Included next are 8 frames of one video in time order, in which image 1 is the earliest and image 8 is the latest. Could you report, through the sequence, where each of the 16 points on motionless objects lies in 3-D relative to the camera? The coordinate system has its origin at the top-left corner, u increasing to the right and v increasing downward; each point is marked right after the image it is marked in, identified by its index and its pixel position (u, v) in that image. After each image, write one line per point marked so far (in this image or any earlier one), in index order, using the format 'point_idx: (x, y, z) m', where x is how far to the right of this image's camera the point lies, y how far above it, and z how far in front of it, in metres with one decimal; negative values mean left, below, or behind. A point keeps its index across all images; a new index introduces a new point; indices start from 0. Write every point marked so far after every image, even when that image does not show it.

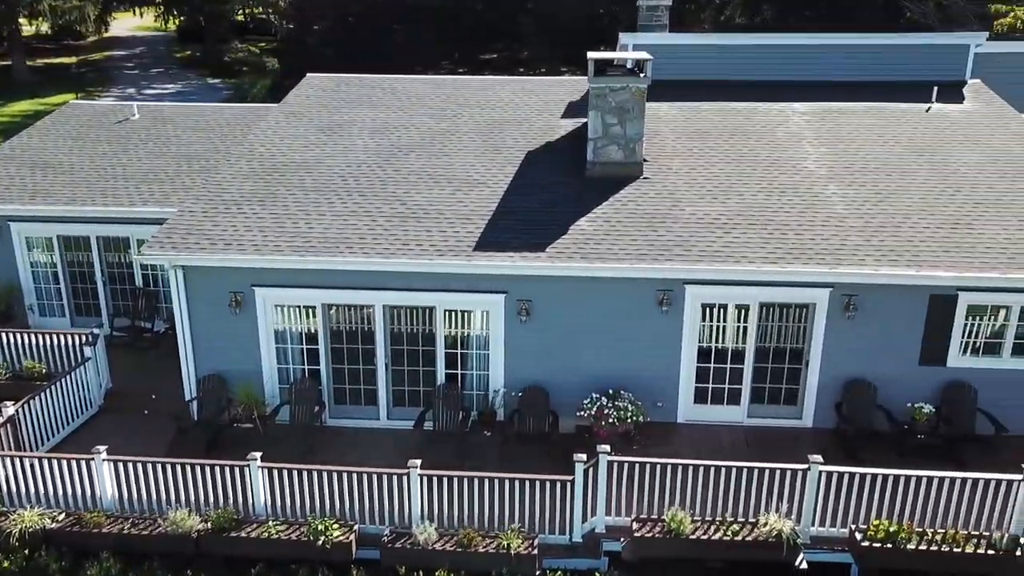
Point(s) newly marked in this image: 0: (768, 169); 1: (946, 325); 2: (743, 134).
0: (+3.8, +1.8, +12.2) m
1: (+5.4, -0.5, +10.1) m
2: (+3.8, +2.5, +13.3) m
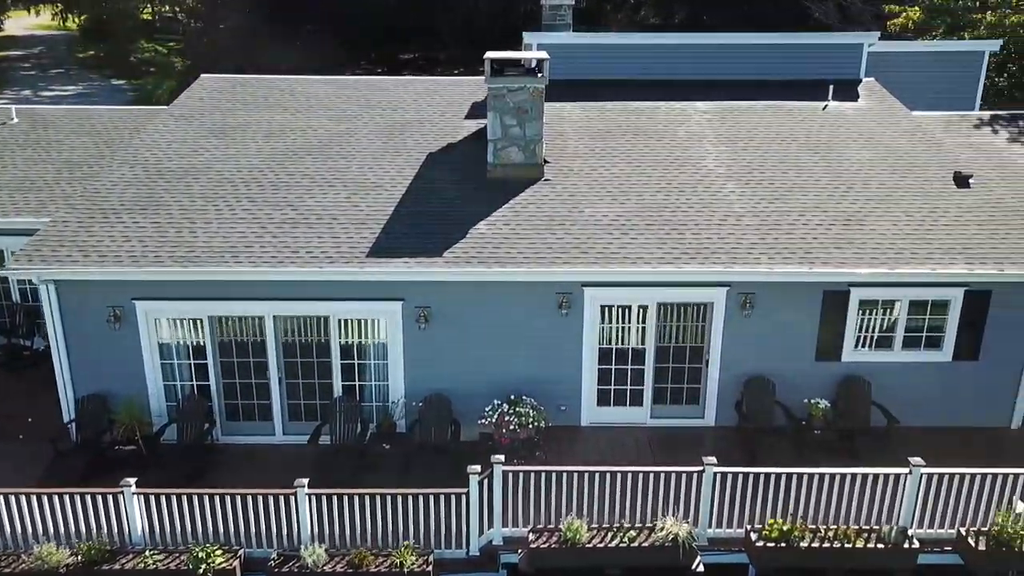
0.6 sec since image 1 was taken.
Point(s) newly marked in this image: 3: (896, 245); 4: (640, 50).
0: (+2.3, +1.8, +12.2) m
1: (+4.1, -0.4, +10.2) m
2: (+2.2, +2.5, +13.3) m
3: (+4.8, +0.5, +10.2) m
4: (+2.5, +4.6, +15.7) m
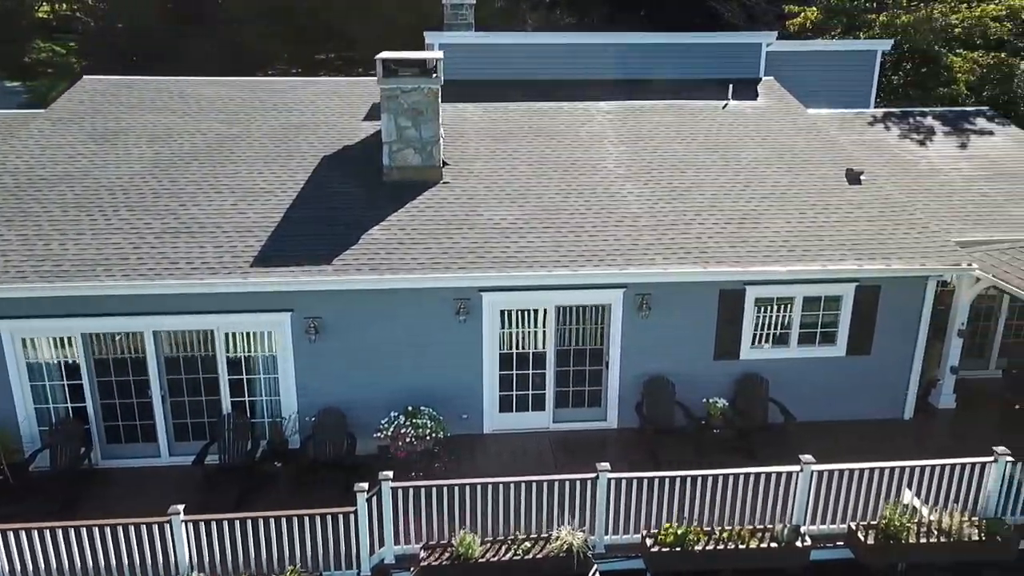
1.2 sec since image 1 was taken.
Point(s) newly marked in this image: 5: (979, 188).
0: (+0.8, +1.7, +12.1) m
1: (+2.8, -0.4, +10.3) m
2: (+0.6, +2.5, +13.2) m
3: (+3.5, +0.6, +10.3) m
4: (+0.6, +4.5, +15.5) m
5: (+7.2, +1.5, +12.5) m
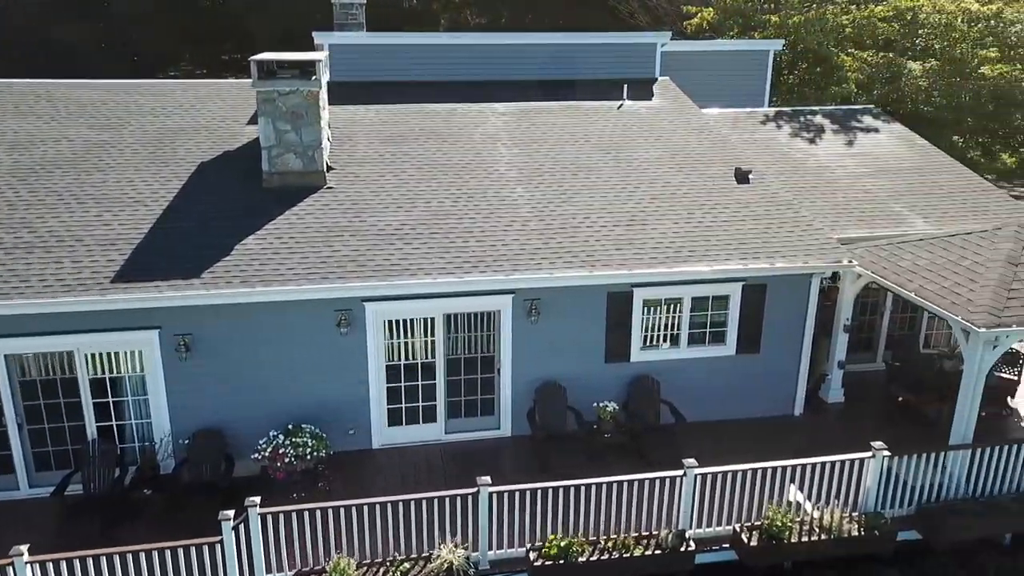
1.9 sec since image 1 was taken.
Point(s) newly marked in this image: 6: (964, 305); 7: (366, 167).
0: (-0.8, +1.7, +11.8) m
1: (+1.4, -0.4, +10.2) m
2: (-1.2, +2.4, +12.9) m
3: (+2.1, +0.6, +10.3) m
4: (-1.4, +4.4, +15.2) m
5: (+5.5, +1.6, +12.8) m
6: (+4.8, -0.2, +8.7) m
7: (-2.1, +1.8, +11.8) m
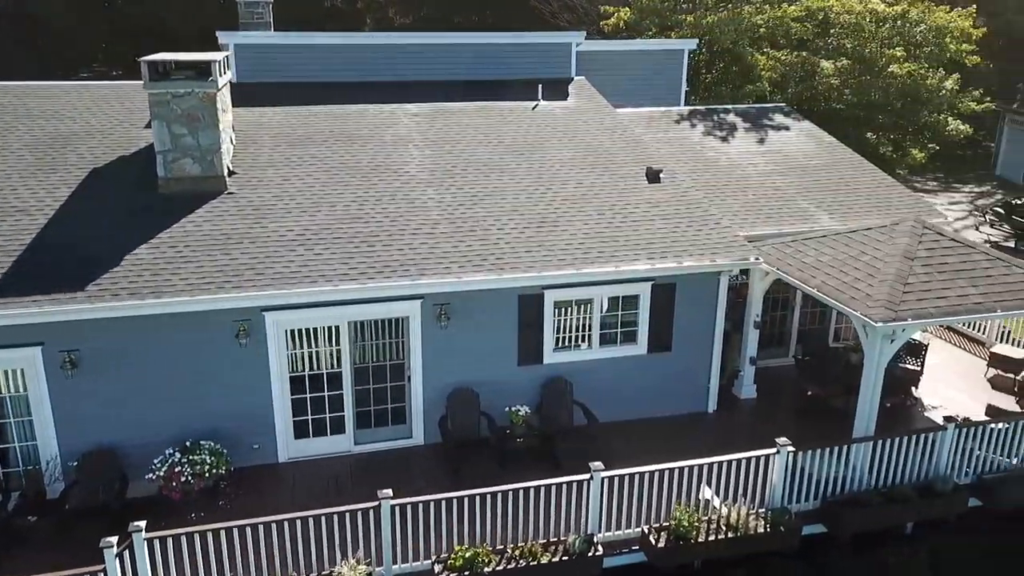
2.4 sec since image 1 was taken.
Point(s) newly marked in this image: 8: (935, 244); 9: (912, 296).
0: (-2.0, +1.6, +11.5) m
1: (+0.3, -0.4, +10.1) m
2: (-2.5, +2.3, +12.6) m
3: (+0.9, +0.5, +10.3) m
4: (-3.0, +4.3, +14.9) m
5: (+4.1, +1.7, +13.0) m
6: (+3.8, -0.1, +8.8) m
7: (-3.4, +1.6, +11.4) m
8: (+5.0, +0.5, +9.6) m
9: (+4.3, -0.1, +8.8) m
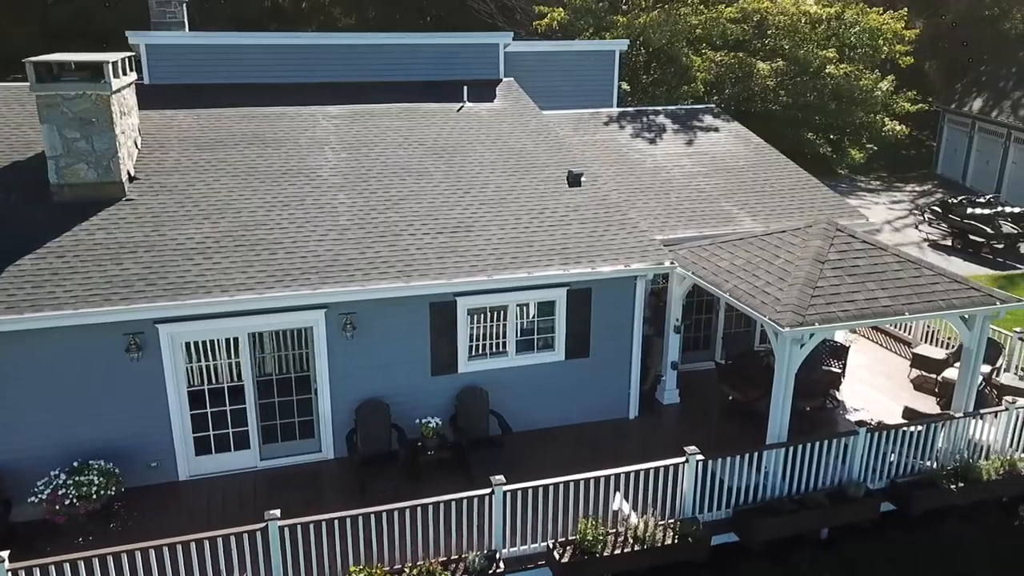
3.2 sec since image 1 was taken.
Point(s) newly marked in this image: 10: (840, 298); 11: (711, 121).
0: (-3.2, +1.5, +11.1) m
1: (-0.8, -0.5, +9.8) m
2: (-3.7, +2.2, +12.2) m
3: (-0.2, +0.5, +10.0) m
4: (-4.3, +4.2, +14.5) m
5: (+2.9, +1.6, +12.9) m
6: (+2.8, -0.2, +8.7) m
7: (-4.5, +1.5, +11.0) m
8: (+3.9, +0.5, +9.5) m
9: (+3.3, -0.1, +8.7) m
10: (+3.5, -0.1, +8.7) m
11: (+3.8, +3.2, +15.5) m
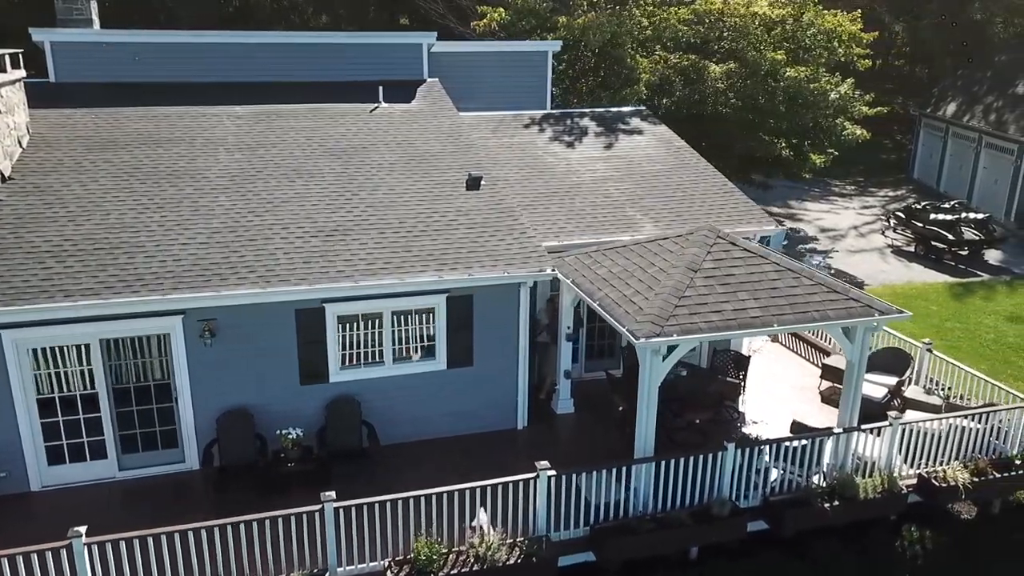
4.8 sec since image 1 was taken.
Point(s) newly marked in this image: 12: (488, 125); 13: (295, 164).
0: (-4.7, +1.4, +10.9) m
1: (-2.3, -0.6, +9.5) m
2: (-5.2, +2.1, +11.9) m
3: (-1.7, +0.4, +9.7) m
4: (-5.7, +4.2, +14.2) m
5: (+1.4, +1.5, +12.5) m
6: (+1.3, -0.3, +8.4) m
7: (-6.0, +1.5, +10.7) m
8: (+2.4, +0.4, +9.2) m
9: (+1.8, -0.2, +8.3) m
10: (+2.0, -0.2, +8.4) m
11: (+2.3, +3.1, +15.2) m
12: (-0.4, +2.9, +14.3) m
13: (-3.1, +1.8, +11.7) m
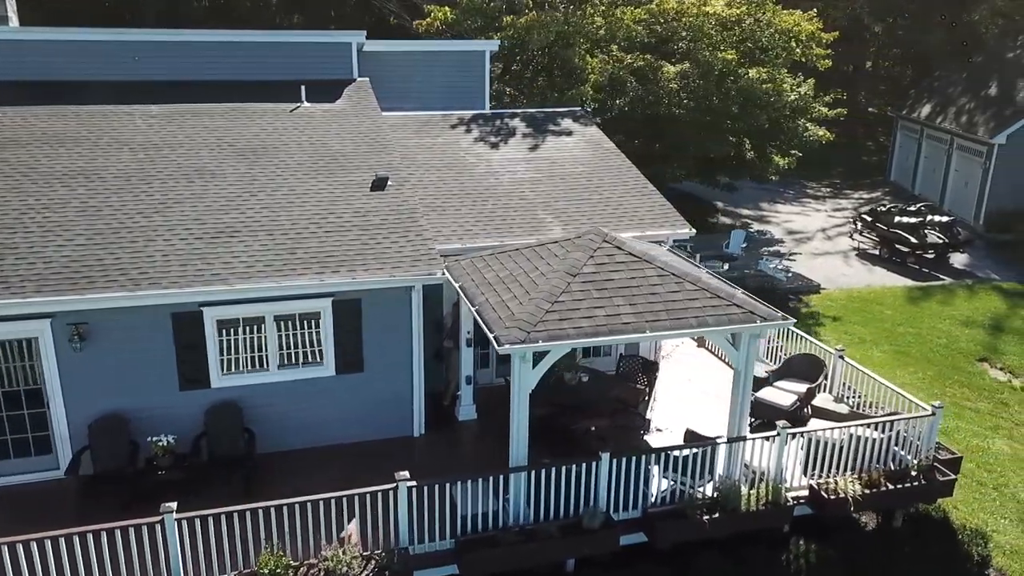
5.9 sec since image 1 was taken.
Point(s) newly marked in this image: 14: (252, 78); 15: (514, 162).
0: (-6.0, +1.4, +10.6) m
1: (-3.6, -0.6, +9.3) m
2: (-6.5, +2.1, +11.7) m
3: (-3.0, +0.4, +9.5) m
4: (-7.0, +4.1, +14.0) m
5: (+0.1, +1.5, +12.3) m
6: (-0.1, -0.3, +8.1) m
7: (-7.3, +1.4, +10.5) m
8: (+1.1, +0.3, +8.9) m
9: (+0.4, -0.3, +8.1) m
10: (+0.7, -0.3, +8.1) m
11: (+1.0, +3.0, +14.9) m
12: (-1.7, +2.8, +14.1) m
13: (-4.4, +1.8, +11.5) m
14: (-4.8, +3.8, +14.9) m
15: (+0.1, +2.1, +13.3) m
